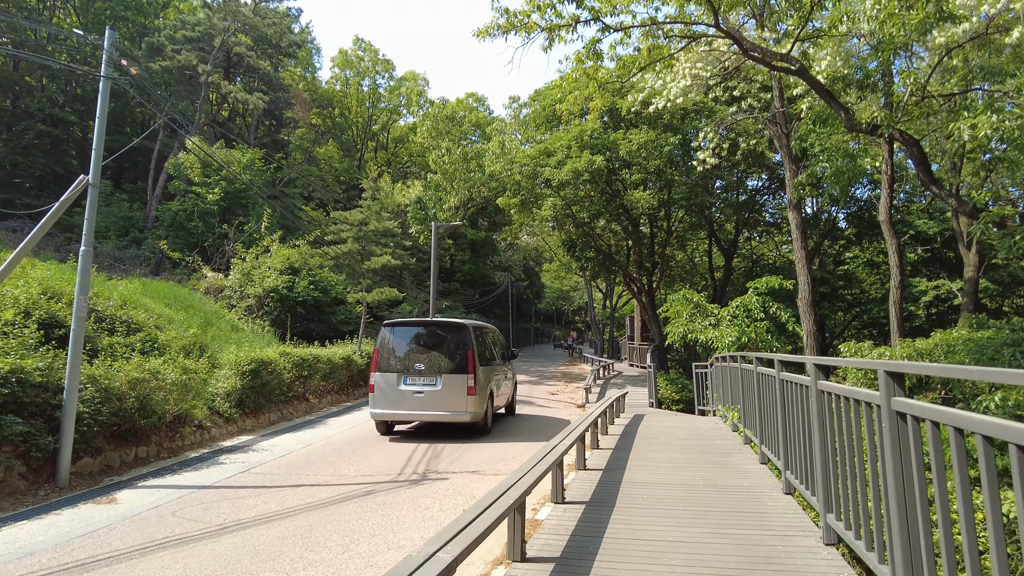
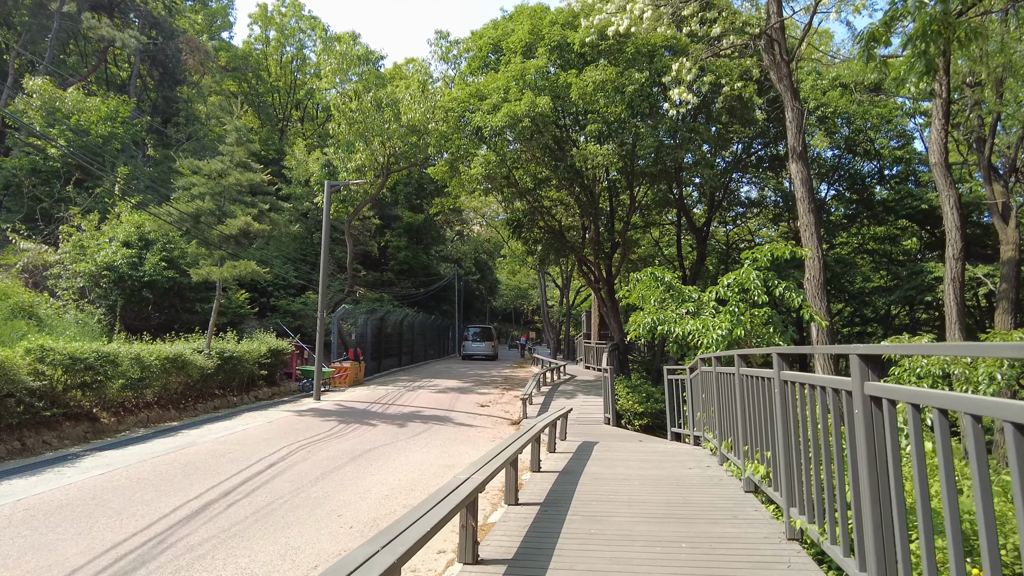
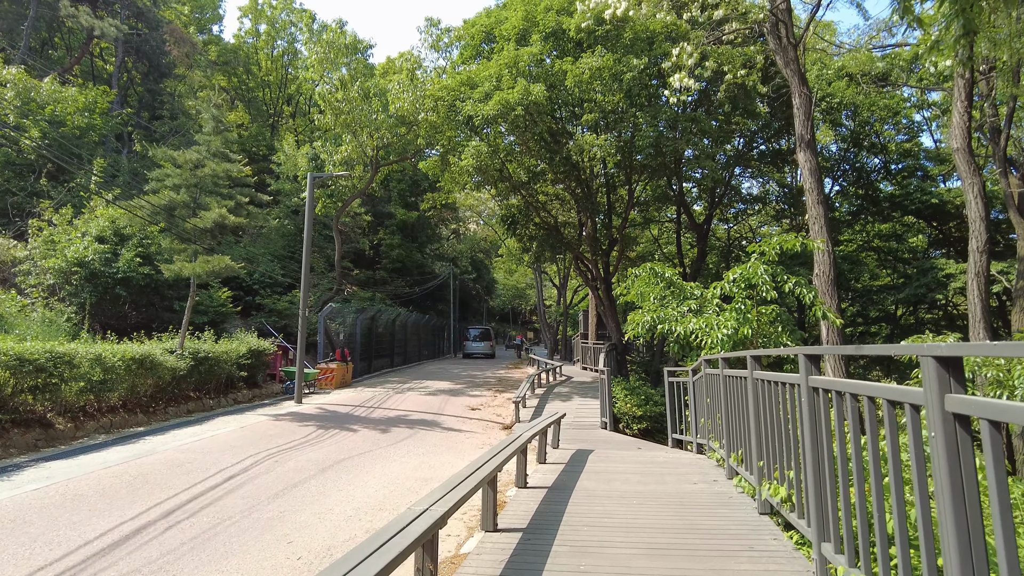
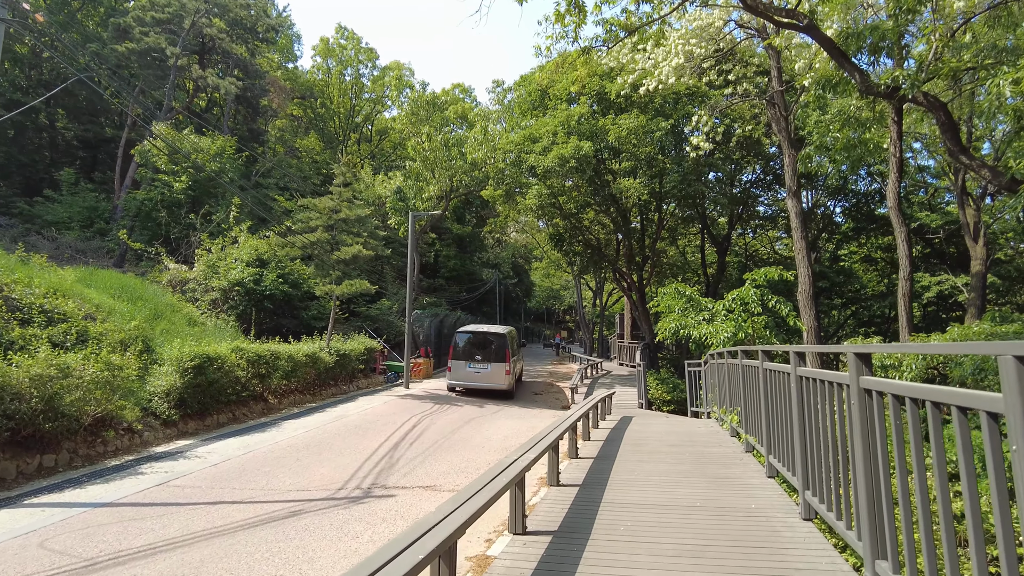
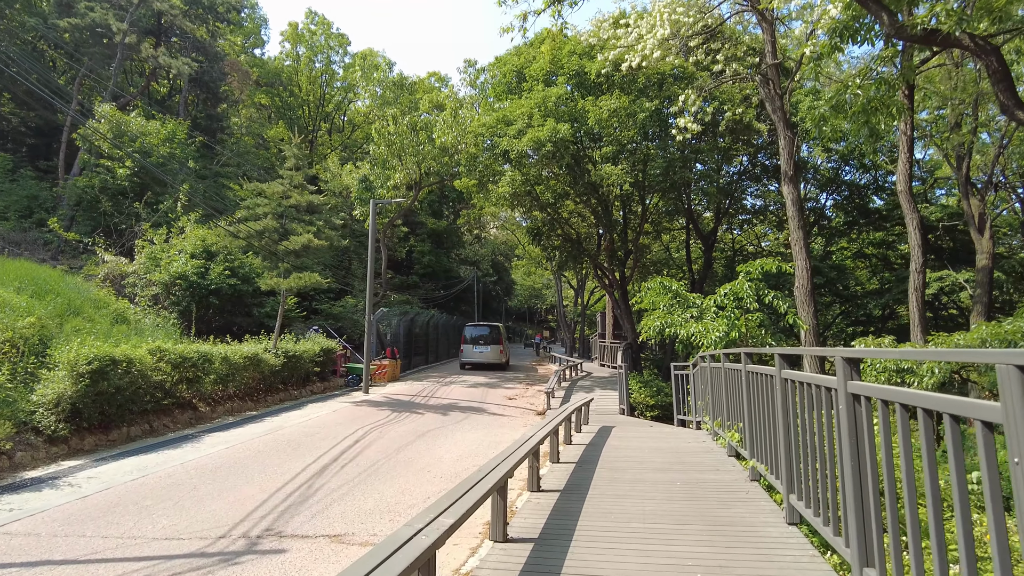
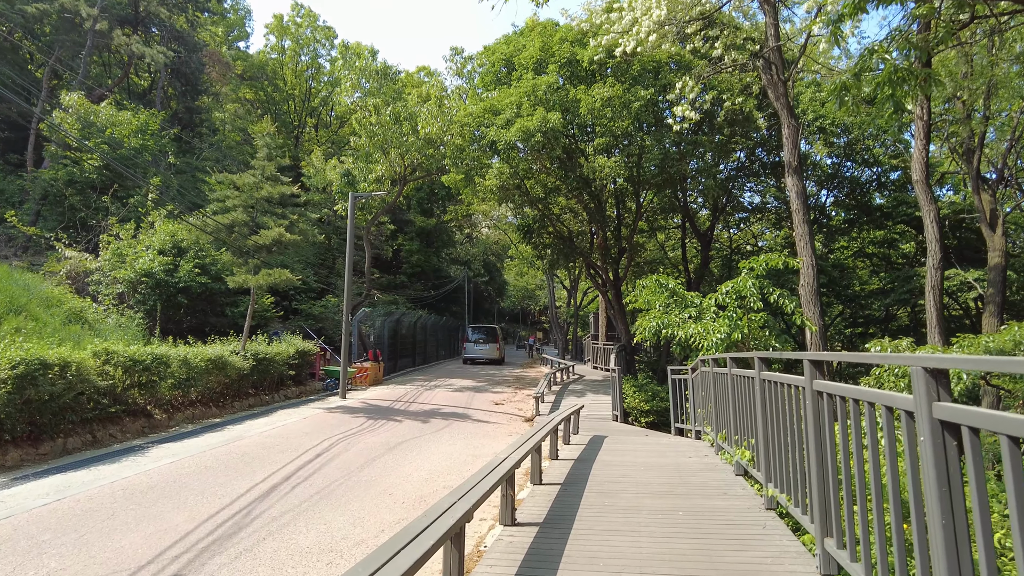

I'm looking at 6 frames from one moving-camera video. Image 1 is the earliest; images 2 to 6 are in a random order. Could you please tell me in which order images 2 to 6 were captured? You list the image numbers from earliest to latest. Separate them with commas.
4, 5, 6, 2, 3
